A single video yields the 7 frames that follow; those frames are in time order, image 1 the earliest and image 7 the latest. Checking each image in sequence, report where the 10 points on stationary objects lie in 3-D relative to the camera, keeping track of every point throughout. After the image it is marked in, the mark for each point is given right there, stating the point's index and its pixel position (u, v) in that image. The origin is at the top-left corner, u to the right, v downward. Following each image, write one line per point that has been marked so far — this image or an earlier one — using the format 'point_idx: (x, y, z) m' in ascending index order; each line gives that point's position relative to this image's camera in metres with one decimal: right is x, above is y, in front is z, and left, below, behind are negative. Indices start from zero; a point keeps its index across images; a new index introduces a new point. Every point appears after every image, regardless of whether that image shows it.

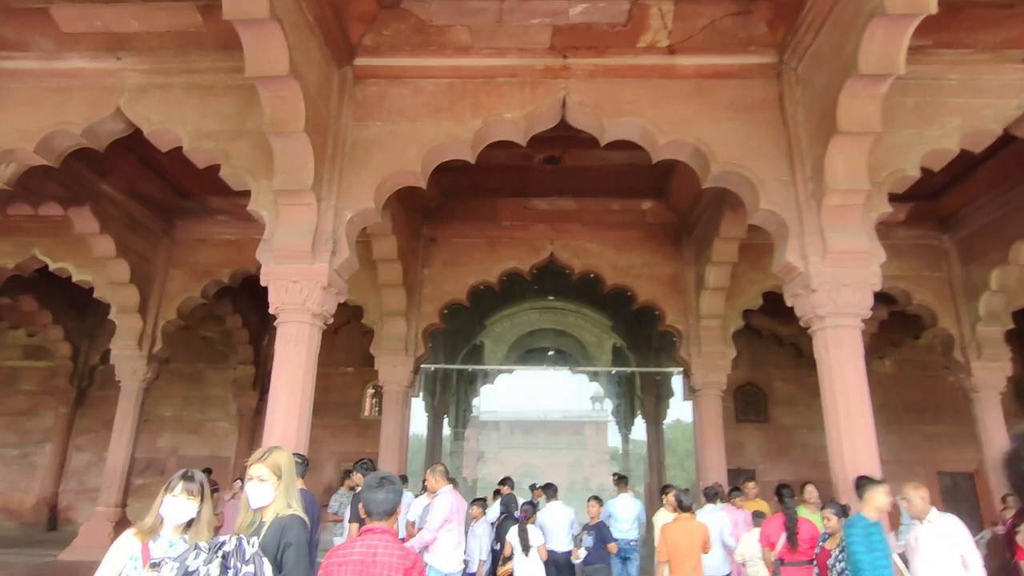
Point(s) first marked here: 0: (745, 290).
0: (+2.6, 0.0, +7.2) m
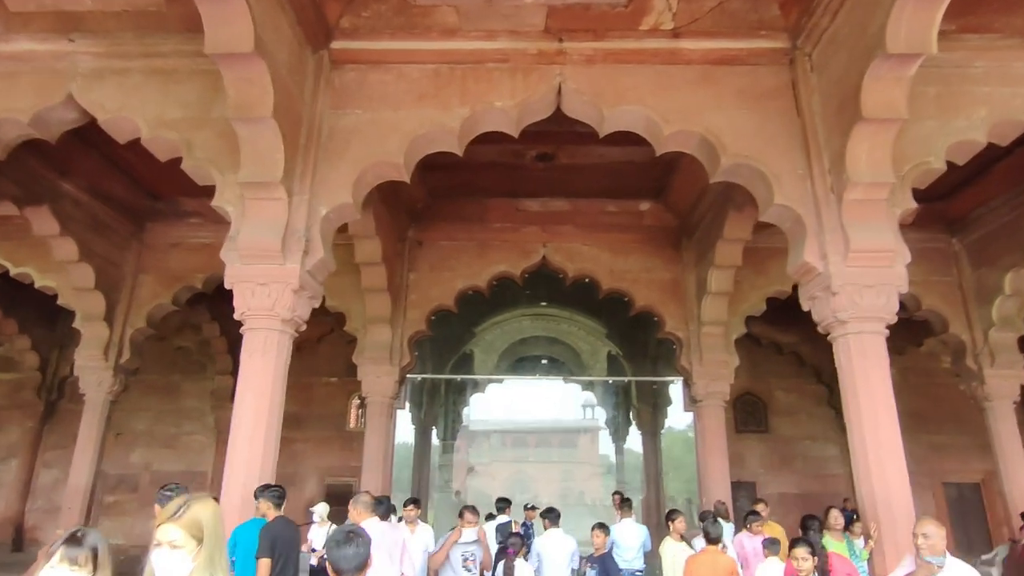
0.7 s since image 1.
0: (+2.5, -0.1, +6.9) m
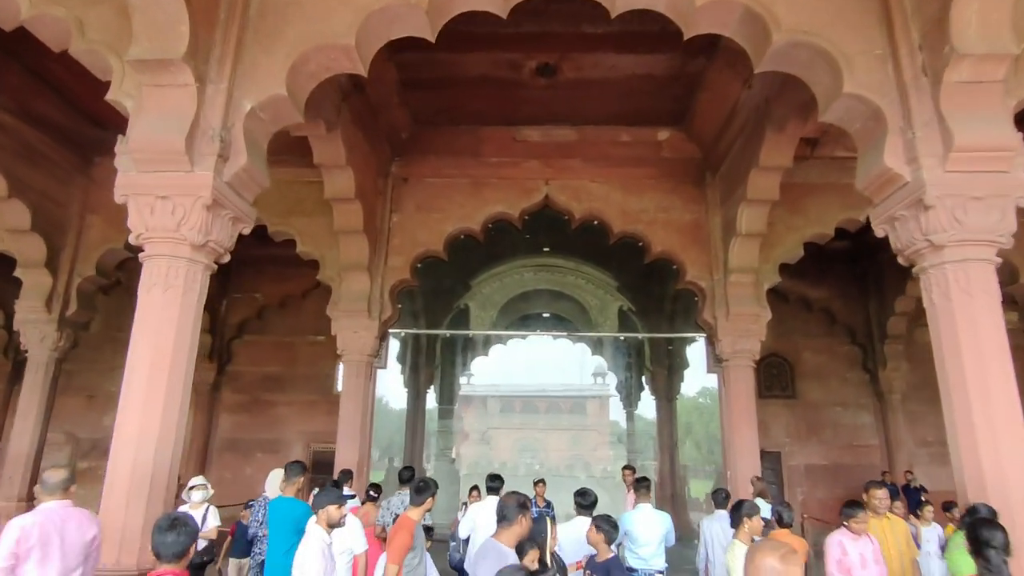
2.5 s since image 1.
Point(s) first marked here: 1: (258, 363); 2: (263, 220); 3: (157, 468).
0: (+2.5, +0.5, +5.9) m
1: (-3.5, -1.0, +8.8) m
2: (-2.4, +0.6, +6.1) m
3: (-1.5, -0.8, +2.7) m
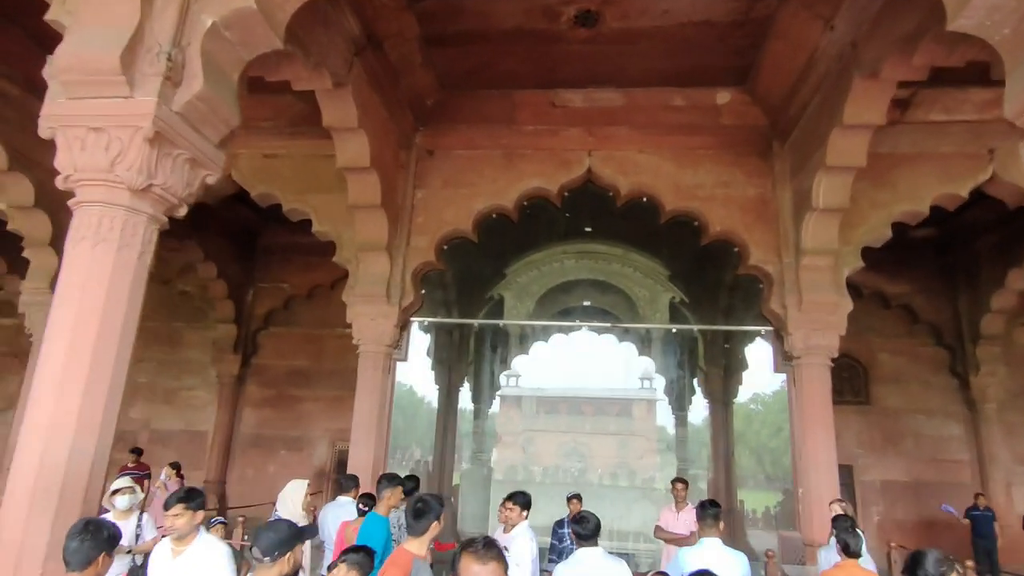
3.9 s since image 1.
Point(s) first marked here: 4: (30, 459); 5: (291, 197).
0: (+2.8, +0.6, +5.1) m
1: (-3.0, -0.9, +8.3) m
2: (-2.1, +0.8, +5.6) m
3: (-1.4, -0.6, +2.1) m
4: (-1.5, -0.5, +2.0) m
5: (-1.9, +0.8, +5.5) m
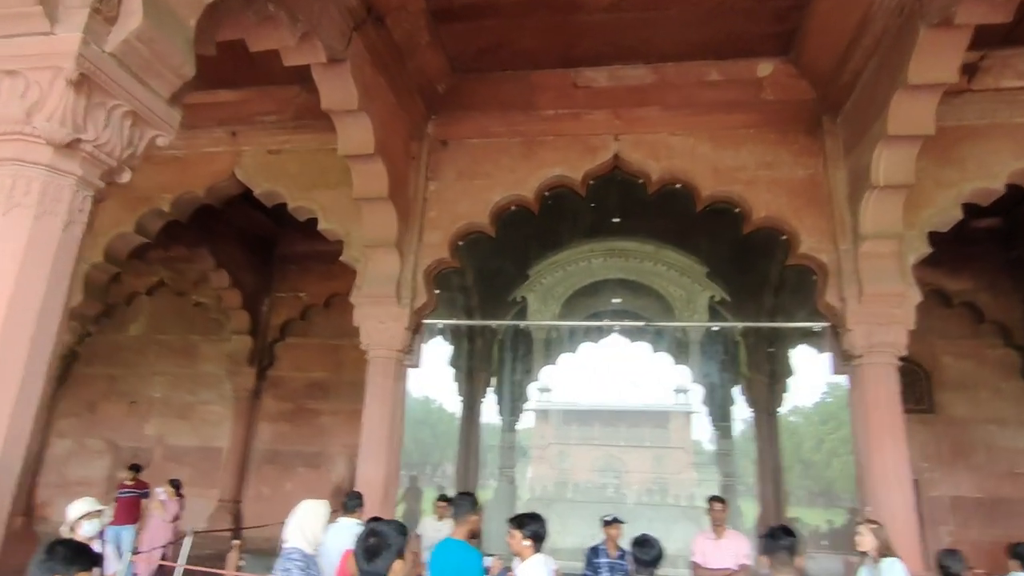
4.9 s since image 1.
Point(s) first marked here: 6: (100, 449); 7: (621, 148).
0: (+2.9, +0.6, +4.5) m
1: (-2.6, -1.0, +8.0) m
2: (-1.9, +0.8, +5.3) m
3: (-1.4, -0.5, +1.7) m
4: (-1.5, -0.5, +1.6) m
5: (-1.7, +0.8, +5.2) m
6: (-5.3, -2.1, +8.2) m
7: (+0.8, +1.1, +4.9) m
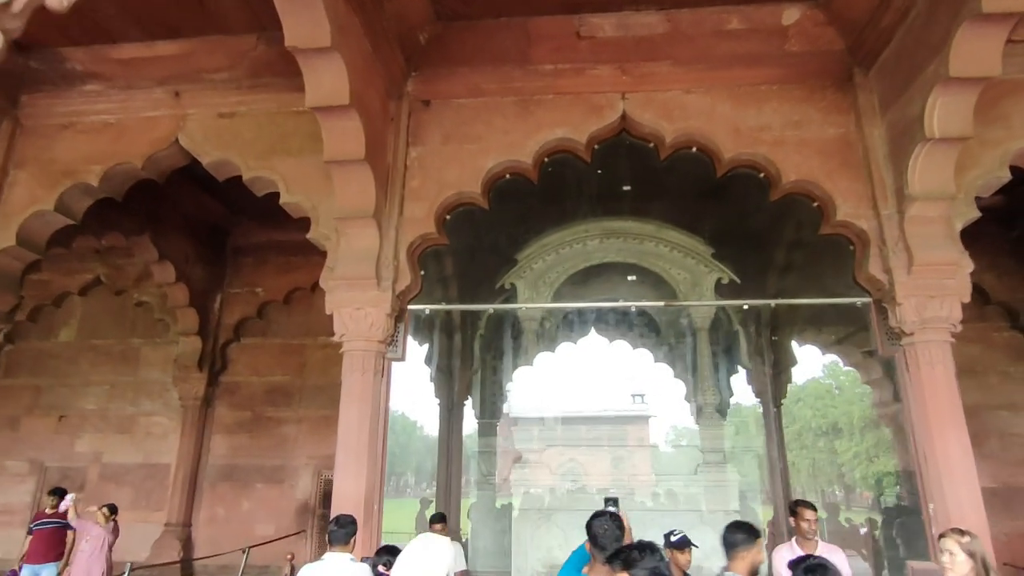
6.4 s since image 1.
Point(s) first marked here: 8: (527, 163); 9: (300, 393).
0: (+2.9, +0.8, +4.0) m
1: (-2.8, -0.9, +7.2) m
2: (-1.9, +0.9, +4.5) m
3: (-1.2, -0.4, +0.9) m
4: (-1.3, -0.3, +0.9) m
5: (-1.8, +0.9, +4.4) m
6: (-5.4, -2.0, +7.1) m
7: (+0.8, +1.2, +4.3) m
8: (+0.1, +0.8, +4.3) m
9: (-2.3, -1.2, +7.1) m
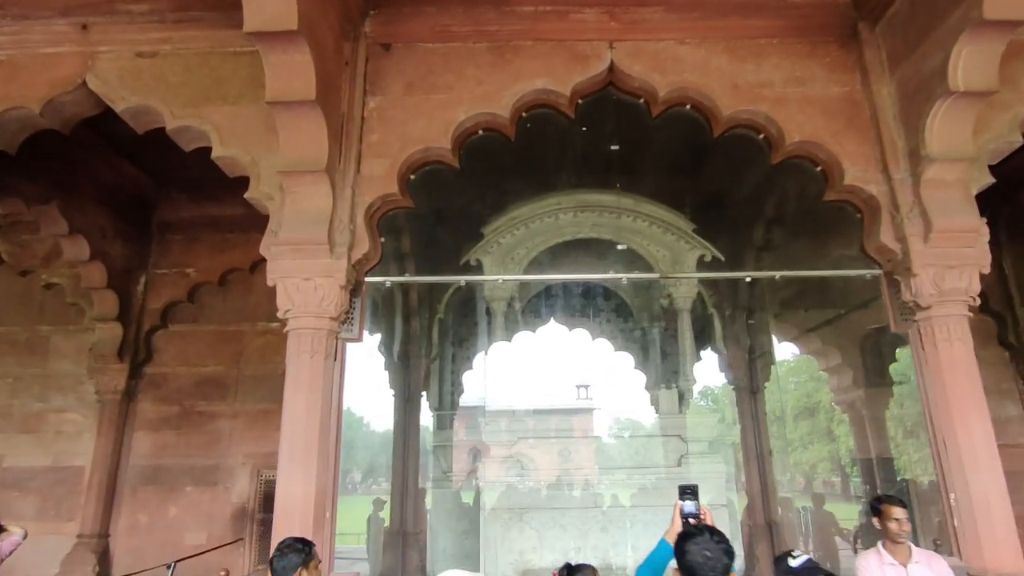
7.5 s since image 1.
0: (+2.8, +1.0, +3.7) m
1: (-3.2, -0.7, +6.4) m
2: (-2.1, +1.0, +3.8) m
3: (-1.1, -0.2, +0.3) m
4: (-1.1, -0.2, +0.2) m
5: (-1.9, +1.0, +3.7) m
6: (-5.8, -1.8, +6.1) m
7: (+0.6, +1.4, +3.8) m
8: (0.0, +1.0, +3.8) m
9: (-2.7, -1.0, +6.4) m
